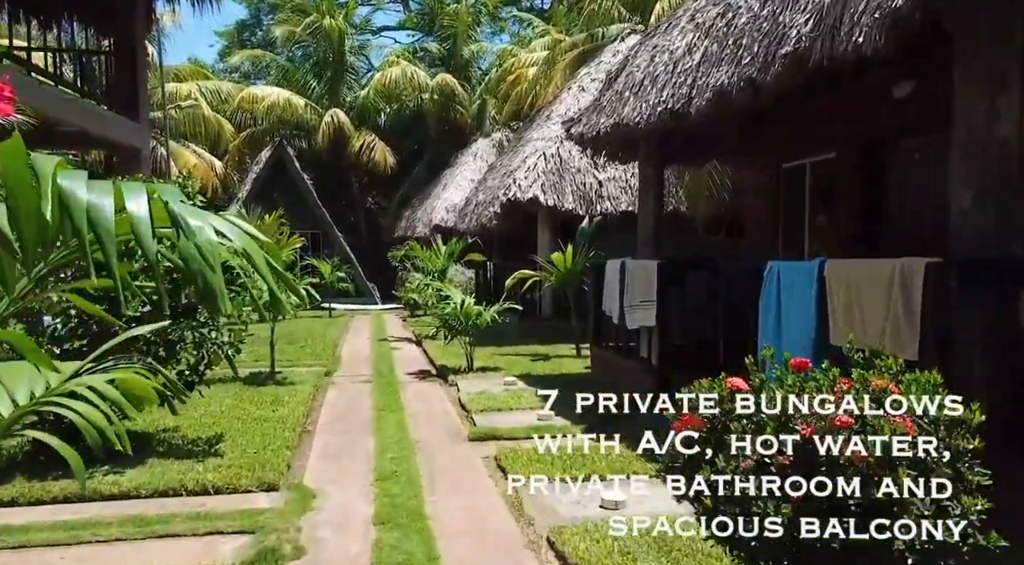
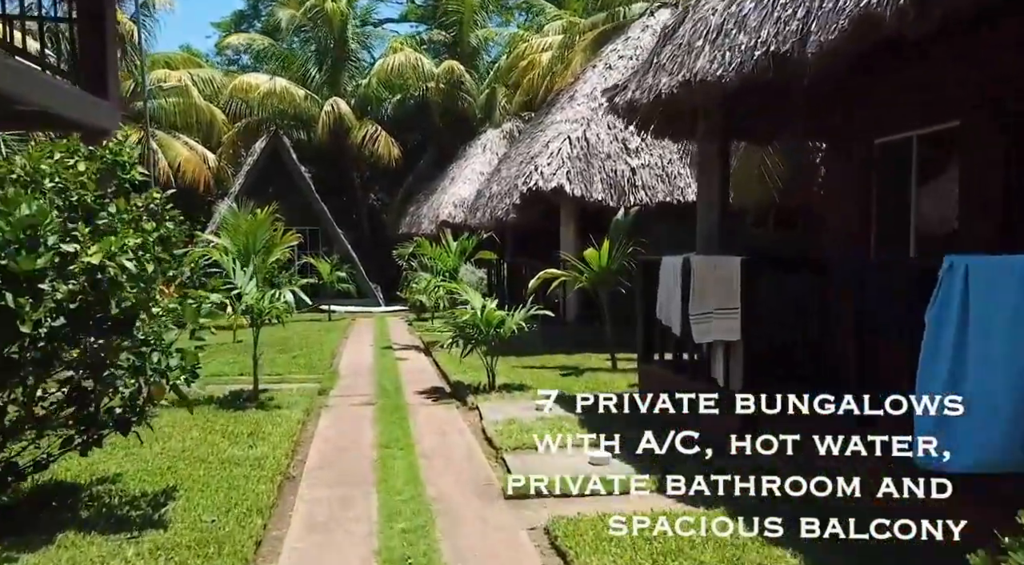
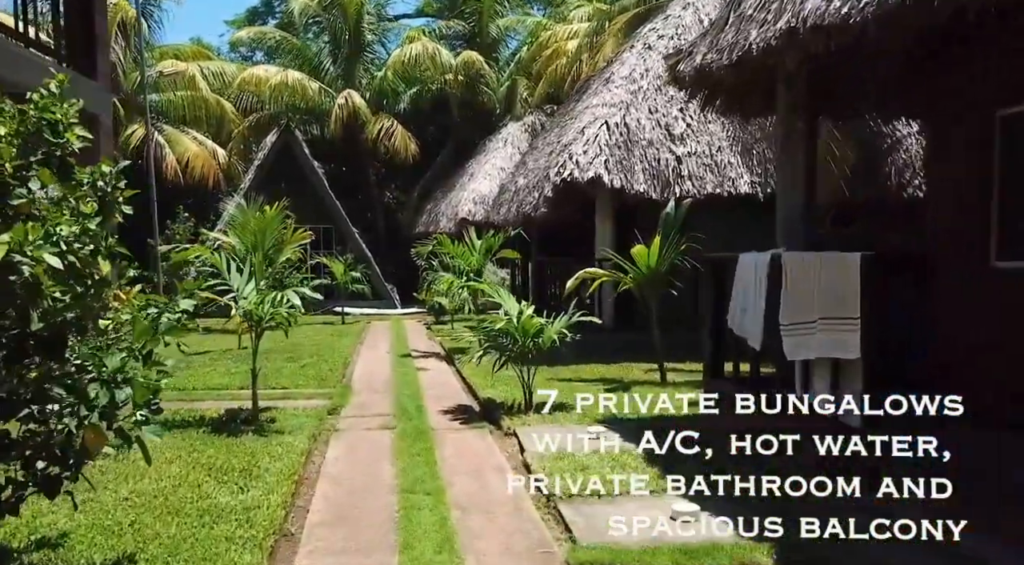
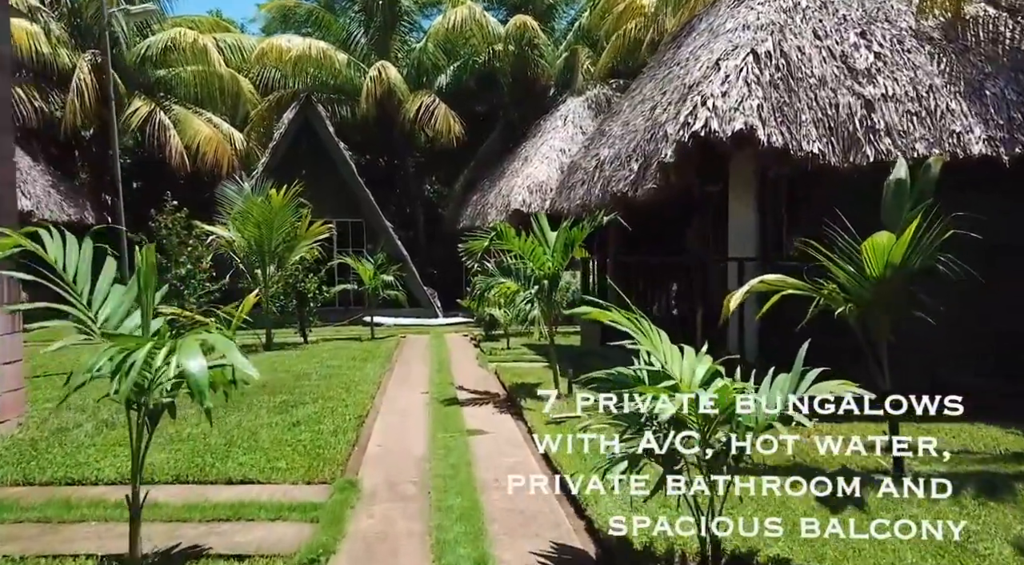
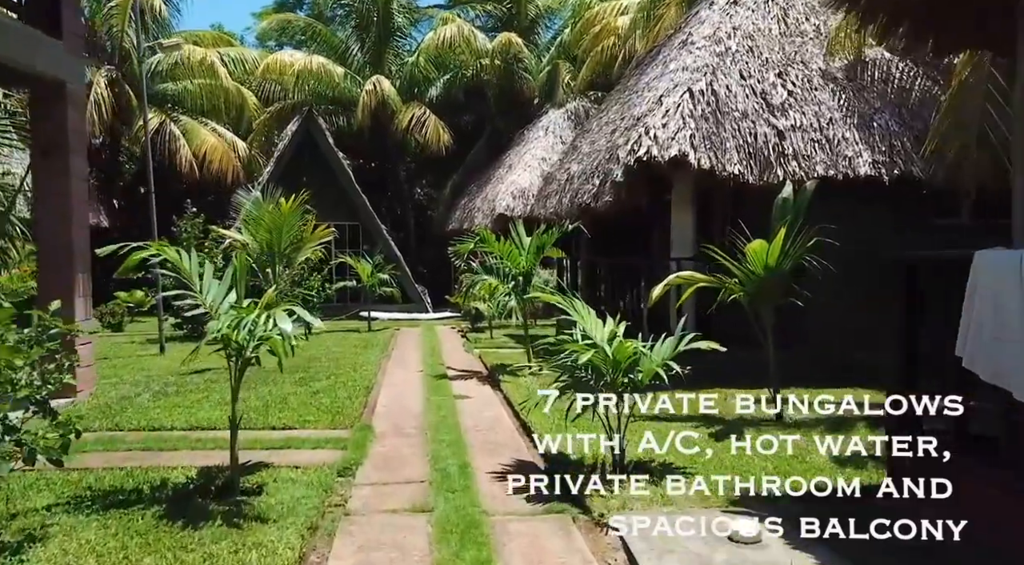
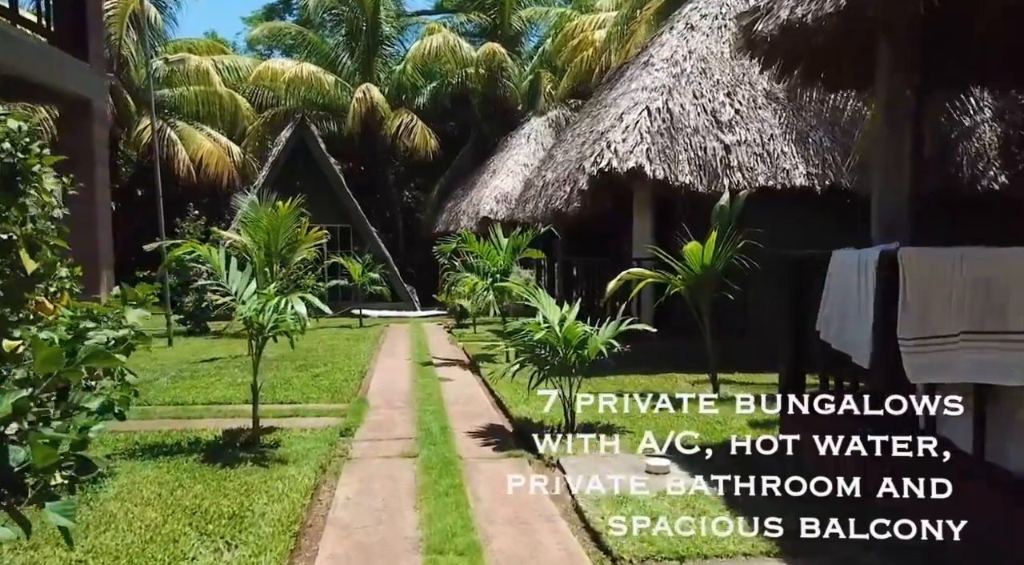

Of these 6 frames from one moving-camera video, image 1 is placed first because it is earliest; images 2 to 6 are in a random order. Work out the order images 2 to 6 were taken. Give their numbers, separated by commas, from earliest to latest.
2, 3, 6, 5, 4
